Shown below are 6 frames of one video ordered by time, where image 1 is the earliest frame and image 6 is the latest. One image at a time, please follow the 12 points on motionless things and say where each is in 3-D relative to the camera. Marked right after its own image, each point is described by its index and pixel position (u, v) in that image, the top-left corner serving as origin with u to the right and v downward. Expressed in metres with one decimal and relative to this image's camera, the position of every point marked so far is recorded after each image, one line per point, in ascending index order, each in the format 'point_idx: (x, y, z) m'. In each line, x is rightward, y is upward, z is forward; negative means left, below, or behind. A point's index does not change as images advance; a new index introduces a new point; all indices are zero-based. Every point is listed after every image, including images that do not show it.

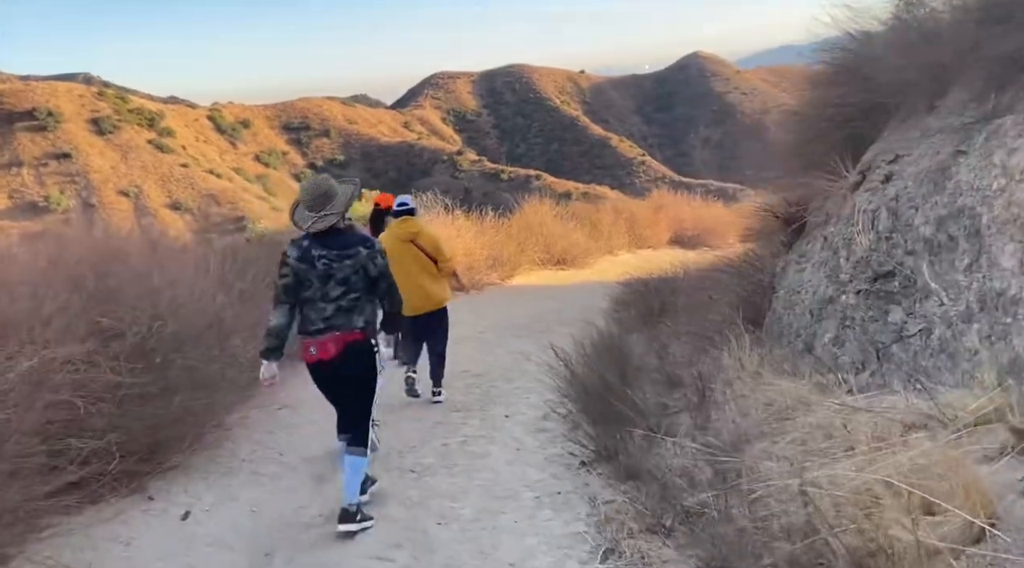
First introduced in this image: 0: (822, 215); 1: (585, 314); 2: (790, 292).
0: (+2.5, +0.5, +8.3) m
1: (+1.1, -0.4, +14.0) m
2: (+2.3, -0.1, +8.4) m
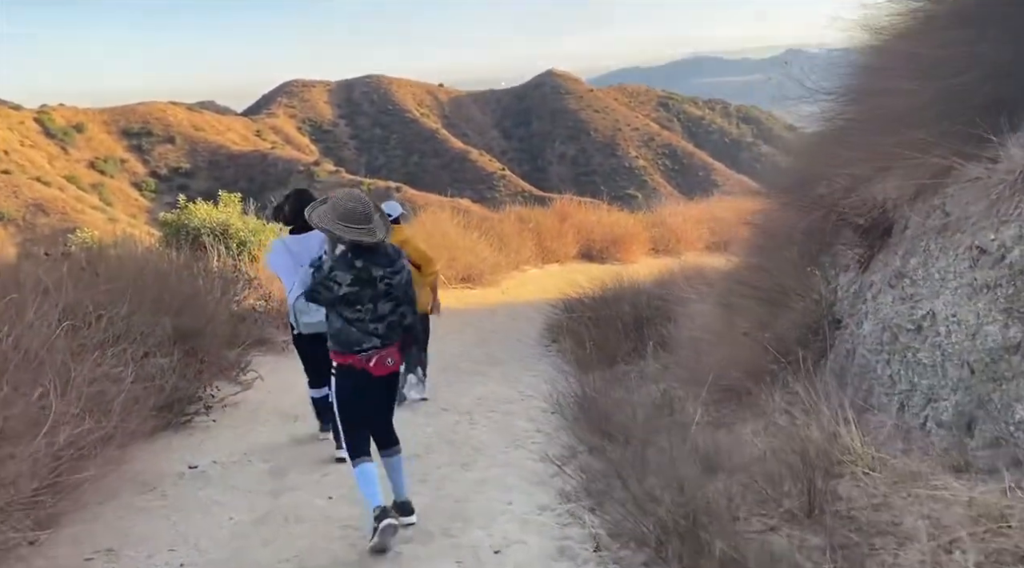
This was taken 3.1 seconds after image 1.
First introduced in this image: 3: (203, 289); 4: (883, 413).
0: (+2.4, +0.4, +5.6) m
1: (+0.1, -0.7, +11.0) m
2: (+2.1, -0.3, +5.6) m
3: (-2.4, -0.1, +7.8) m
4: (+2.0, -0.7, +5.5) m
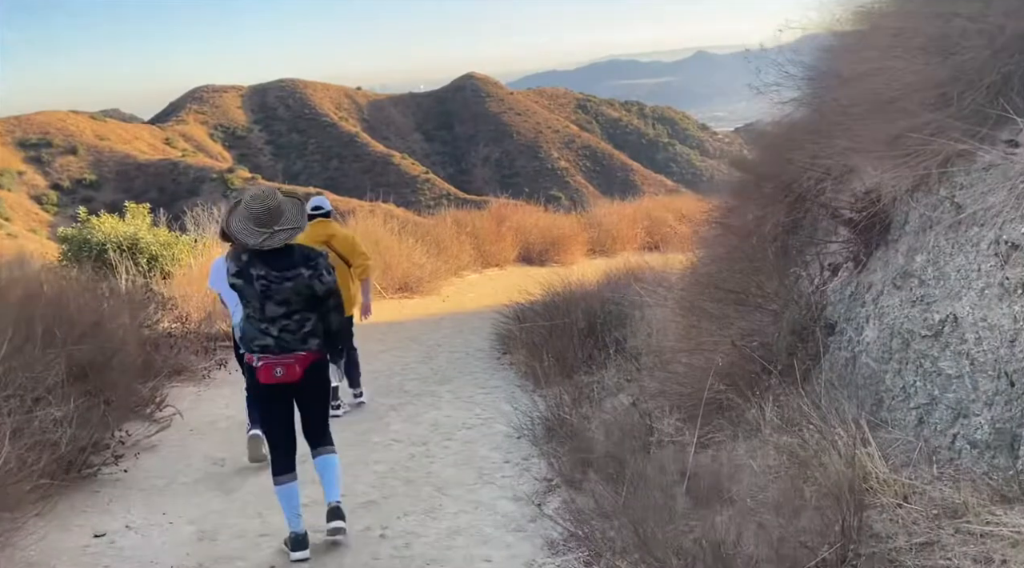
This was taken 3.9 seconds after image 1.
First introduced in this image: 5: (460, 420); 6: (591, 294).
0: (+2.2, +0.4, +5.0) m
1: (-0.5, -0.8, +10.2) m
2: (+1.9, -0.3, +5.0) m
3: (-2.7, -0.2, +6.8) m
4: (+1.8, -0.7, +4.9) m
5: (-0.4, -1.0, +7.3) m
6: (+0.9, -0.1, +11.1) m
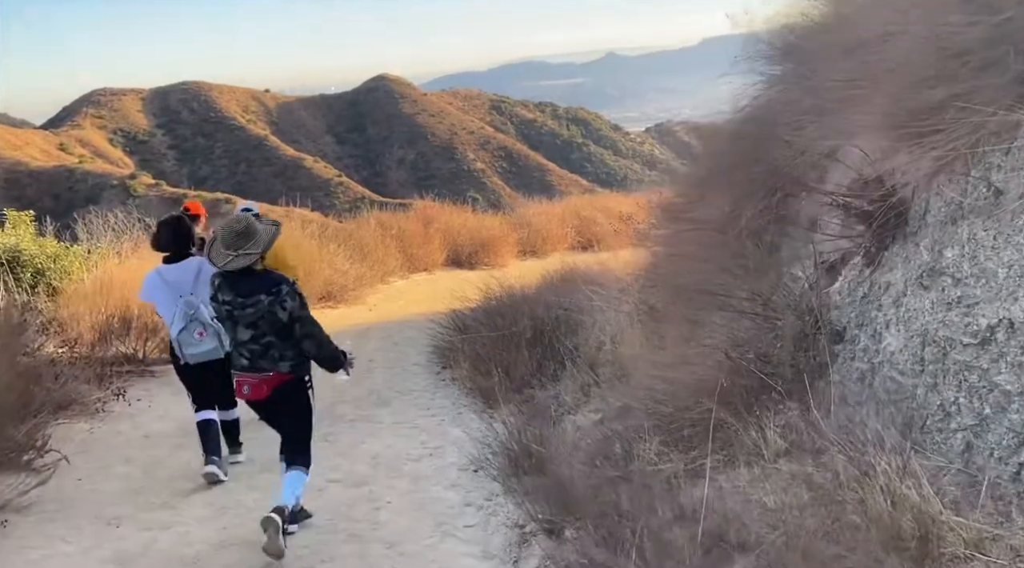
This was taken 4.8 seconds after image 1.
0: (+2.0, +0.4, +4.3) m
1: (-1.0, -0.8, +9.2) m
2: (+1.8, -0.3, +4.3) m
3: (-3.0, -0.3, +5.7) m
4: (+1.7, -0.7, +4.1) m
5: (-0.7, -1.0, +6.3) m
6: (+0.2, -0.2, +10.3) m
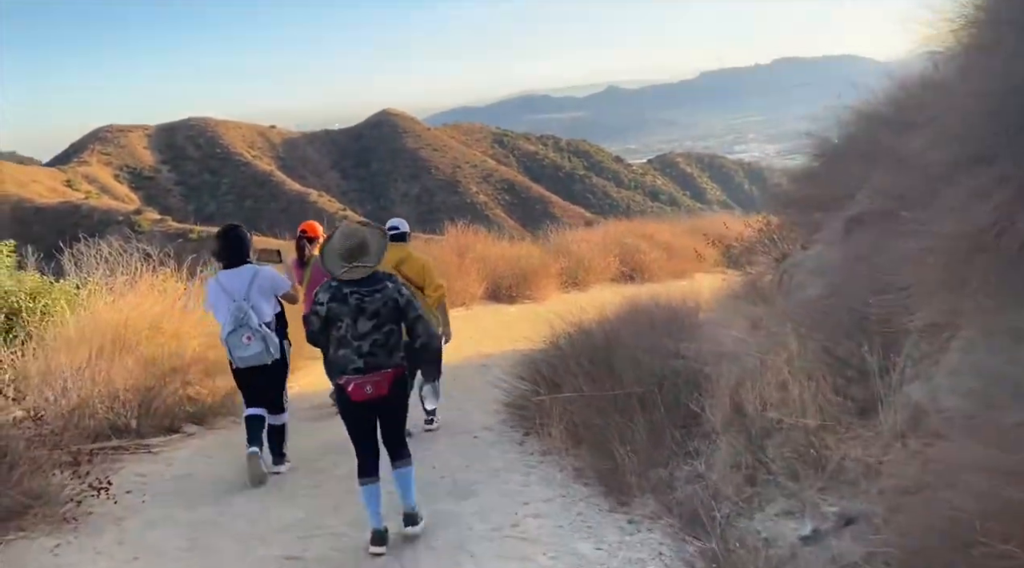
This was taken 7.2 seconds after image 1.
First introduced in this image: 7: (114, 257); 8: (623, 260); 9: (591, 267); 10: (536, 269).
0: (+2.8, +0.3, +2.0) m
1: (-0.2, -1.1, +7.0) m
2: (+2.6, -0.4, +2.0) m
3: (-2.2, -0.5, +3.4) m
4: (+2.5, -0.8, +1.8) m
5: (+0.1, -1.2, +4.0) m
6: (+1.0, -0.5, +8.0) m
7: (-3.9, +0.3, +10.0) m
8: (+2.0, +0.4, +17.9) m
9: (+1.4, +0.2, +17.3) m
10: (+0.4, +0.2, +15.5) m
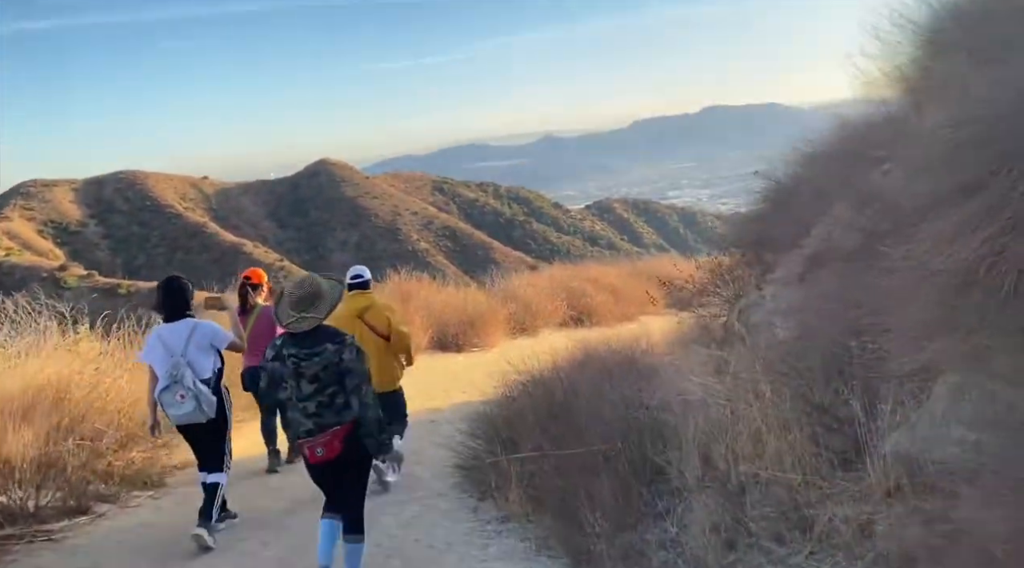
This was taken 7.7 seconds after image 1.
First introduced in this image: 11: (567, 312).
0: (+2.7, +0.2, +1.6) m
1: (-0.5, -1.5, +6.3) m
2: (+2.5, -0.4, +1.6) m
3: (-2.3, -0.7, +2.7) m
4: (+2.5, -0.8, +1.4) m
5: (0.0, -1.4, +3.4) m
6: (+0.6, -0.8, +7.5) m
7: (-4.4, -0.3, +9.2) m
8: (+1.0, -0.4, +17.4) m
9: (+0.5, -0.5, +16.8) m
10: (-0.4, -0.5, +14.9) m
11: (+1.0, -0.5, +17.2) m
